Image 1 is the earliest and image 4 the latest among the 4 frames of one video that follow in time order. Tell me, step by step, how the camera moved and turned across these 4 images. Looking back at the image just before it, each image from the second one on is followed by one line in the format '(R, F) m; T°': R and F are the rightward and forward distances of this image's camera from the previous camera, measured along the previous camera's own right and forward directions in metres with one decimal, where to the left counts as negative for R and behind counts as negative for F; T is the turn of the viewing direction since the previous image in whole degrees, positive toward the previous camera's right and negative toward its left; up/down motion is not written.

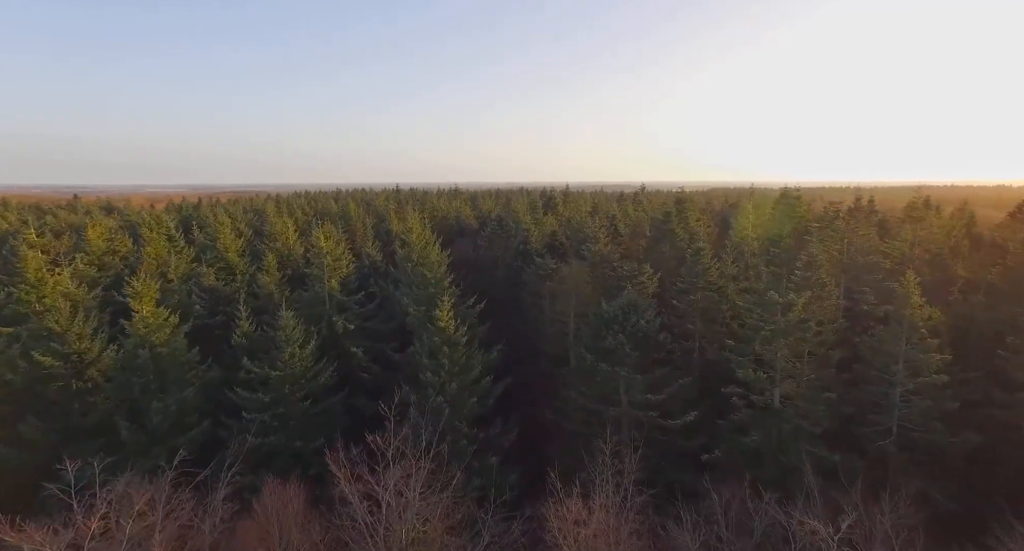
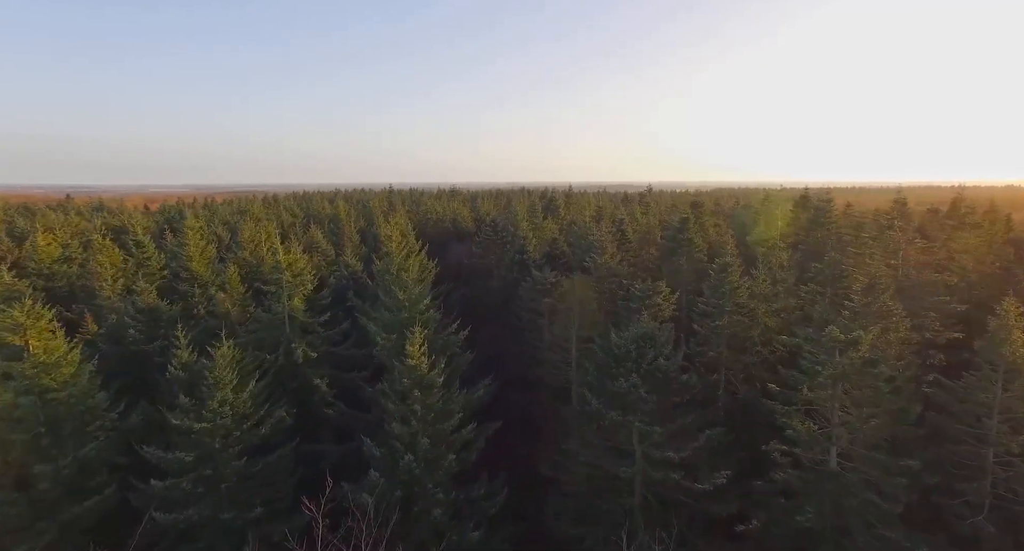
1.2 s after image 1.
(+0.5, +4.7) m; 0°
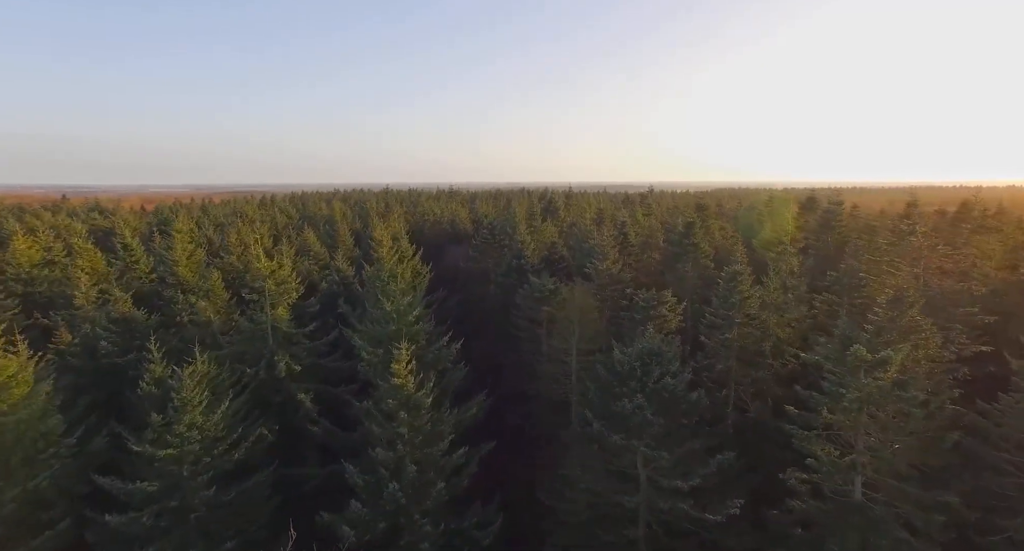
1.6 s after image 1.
(+0.2, +1.6) m; 0°
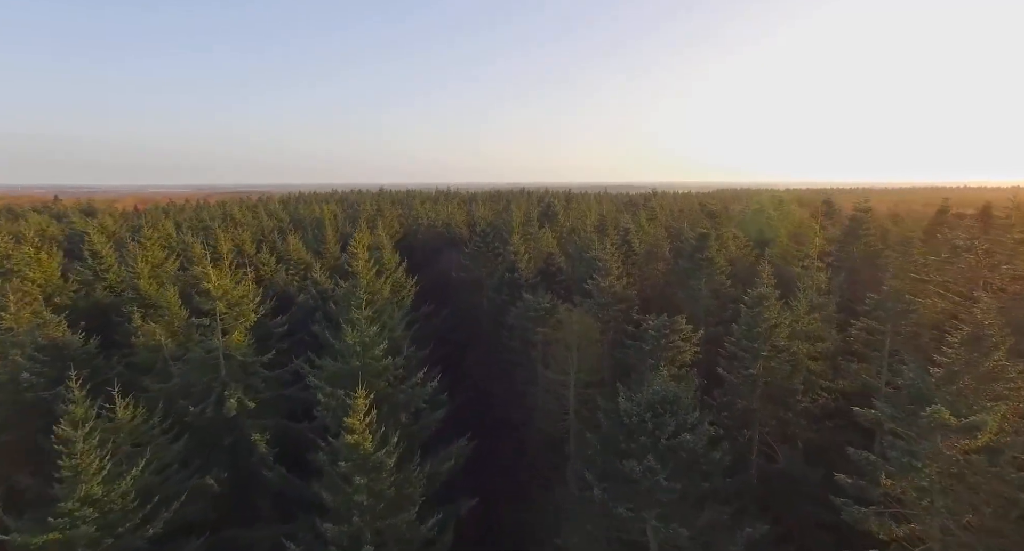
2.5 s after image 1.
(+0.6, +3.4) m; 0°
